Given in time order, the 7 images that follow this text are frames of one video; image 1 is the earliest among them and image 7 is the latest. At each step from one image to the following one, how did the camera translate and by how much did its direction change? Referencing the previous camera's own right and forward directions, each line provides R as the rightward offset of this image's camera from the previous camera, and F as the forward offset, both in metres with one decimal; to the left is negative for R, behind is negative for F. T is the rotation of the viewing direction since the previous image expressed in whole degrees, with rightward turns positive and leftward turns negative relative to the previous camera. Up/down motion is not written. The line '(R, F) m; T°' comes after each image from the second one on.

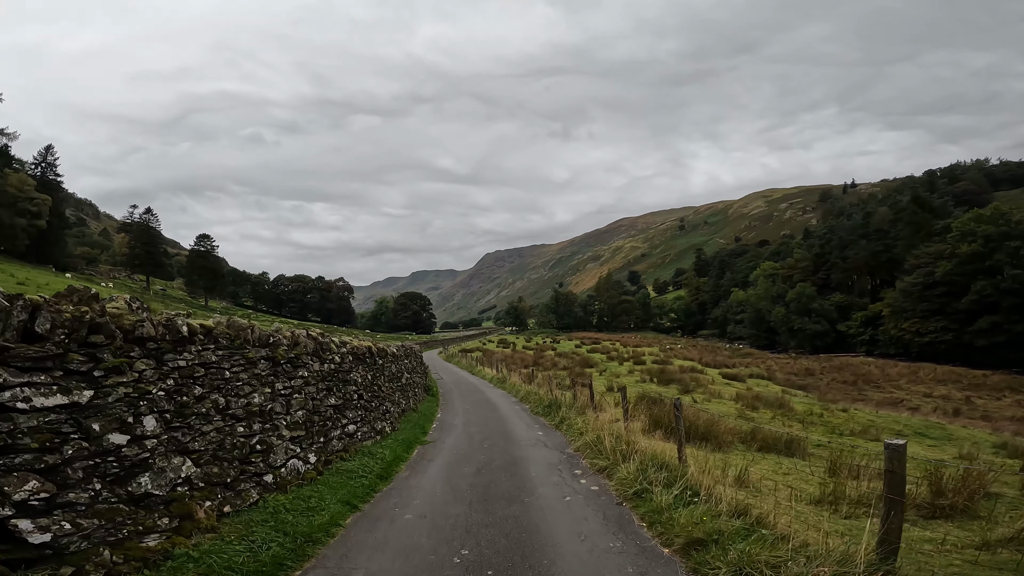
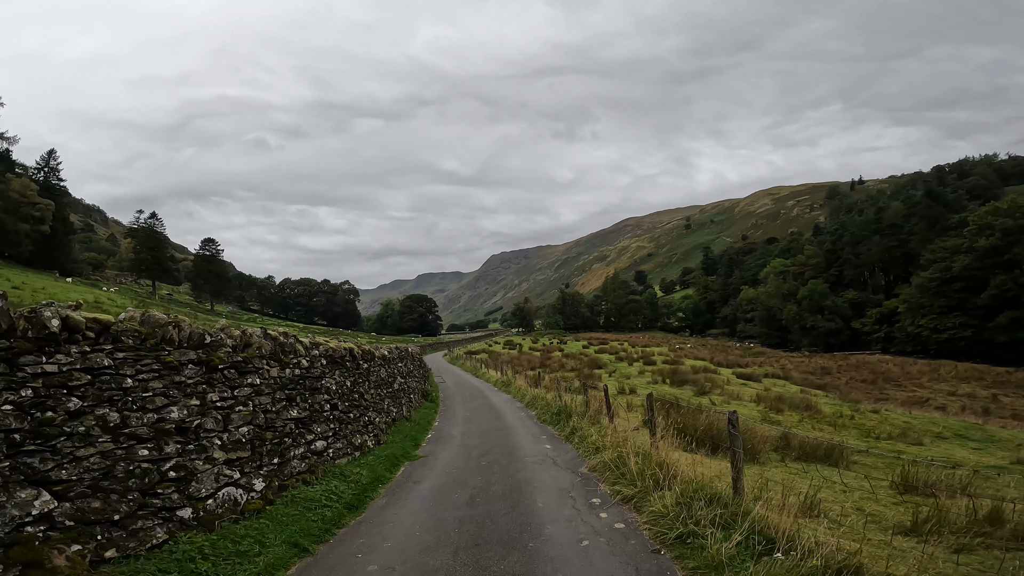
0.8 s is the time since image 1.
(+0.1, +1.3) m; -1°
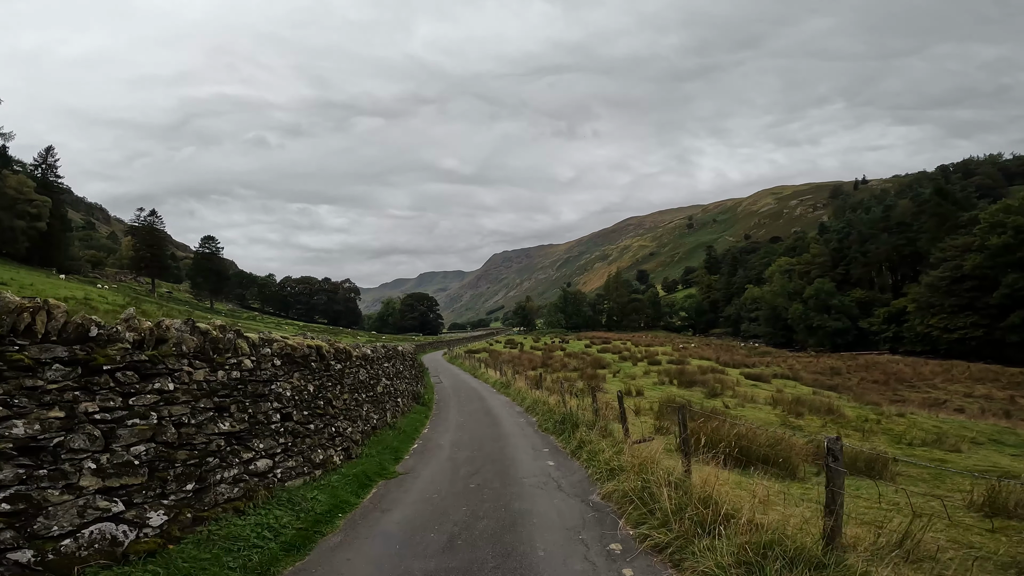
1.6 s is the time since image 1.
(+0.1, +1.3) m; 0°
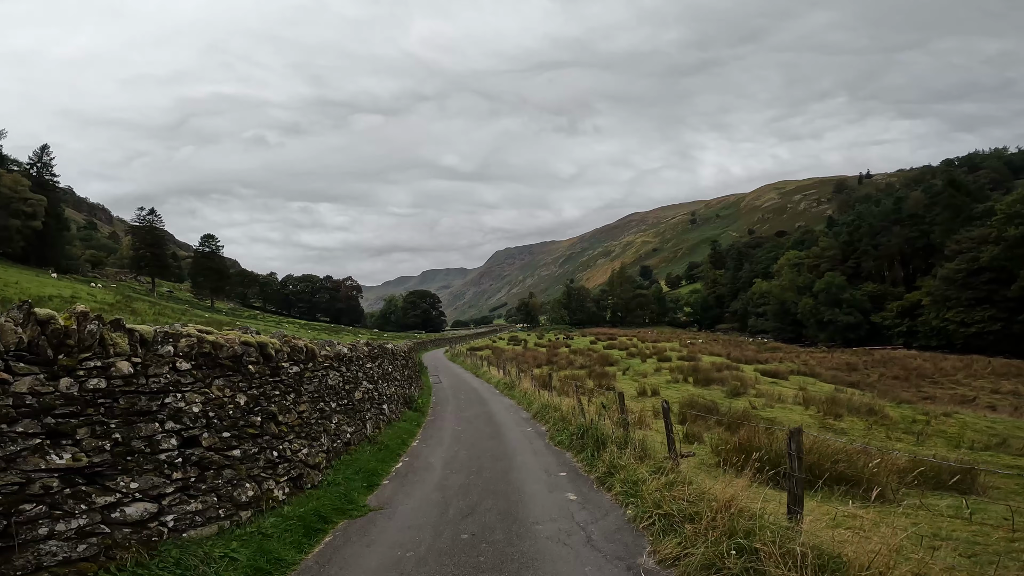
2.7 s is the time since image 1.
(0.0, +1.8) m; 0°
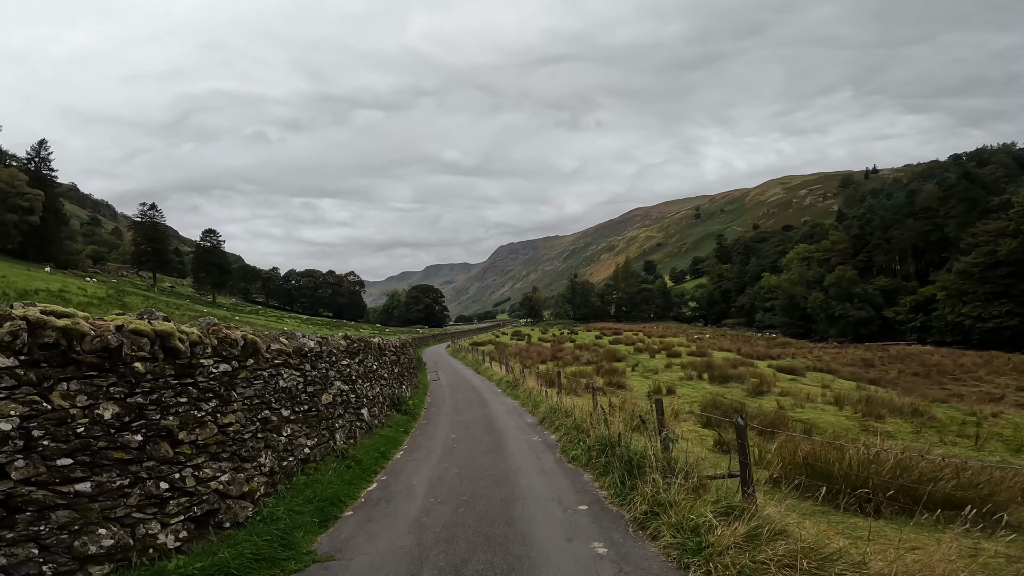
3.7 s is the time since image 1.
(0.0, +1.6) m; 0°
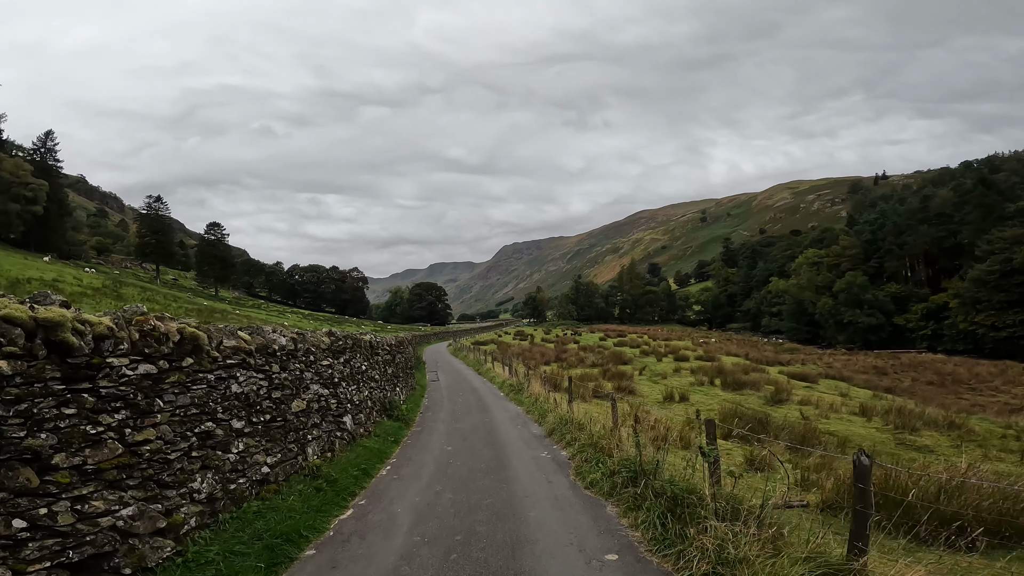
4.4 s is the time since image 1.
(-0.1, +1.1) m; 0°
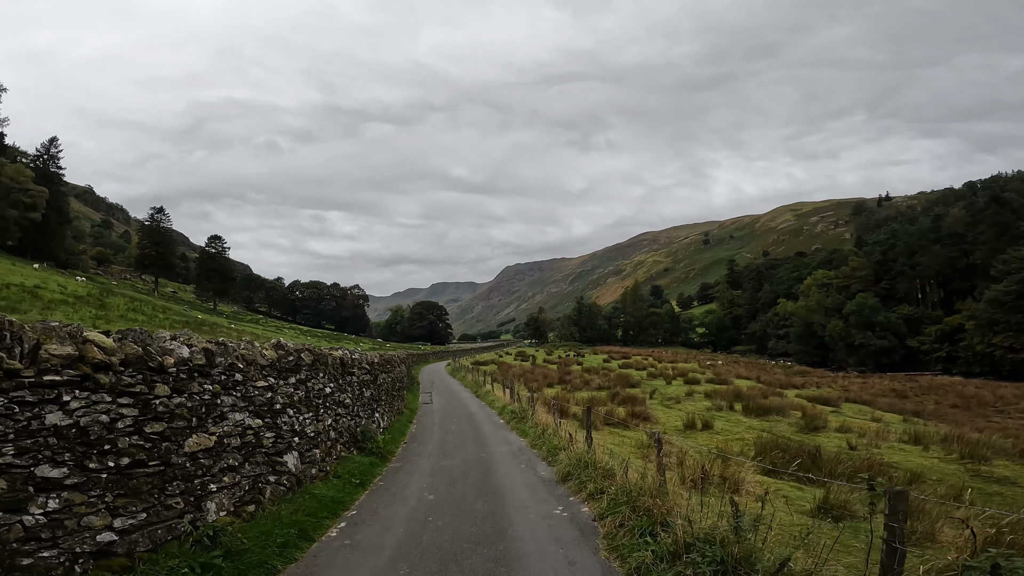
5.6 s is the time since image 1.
(0.0, +1.9) m; 0°
